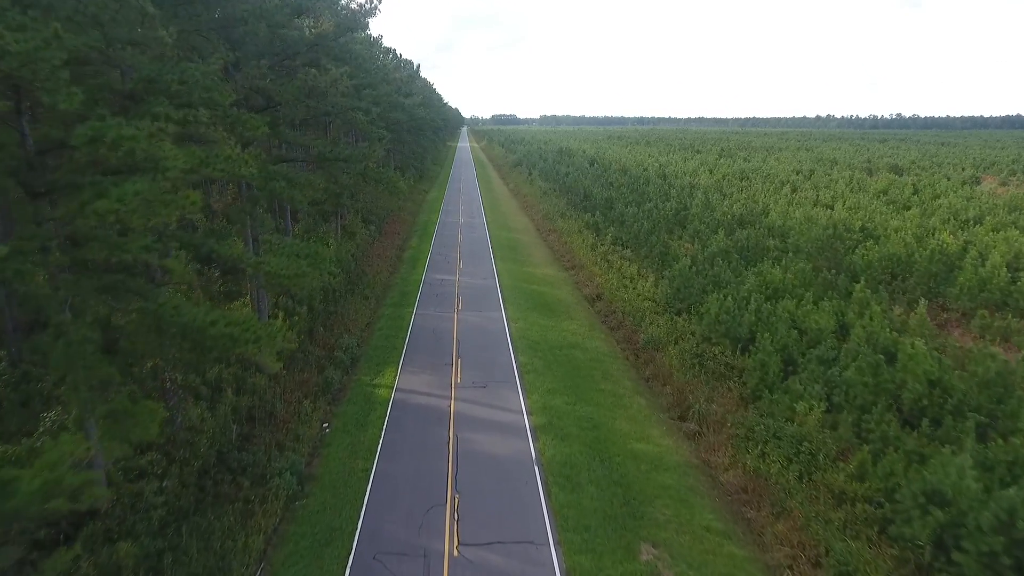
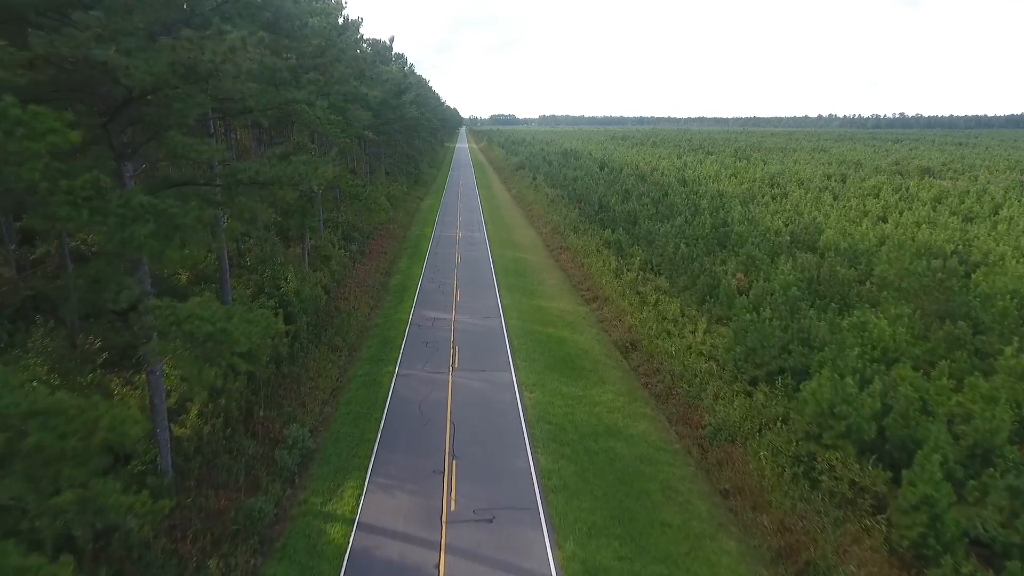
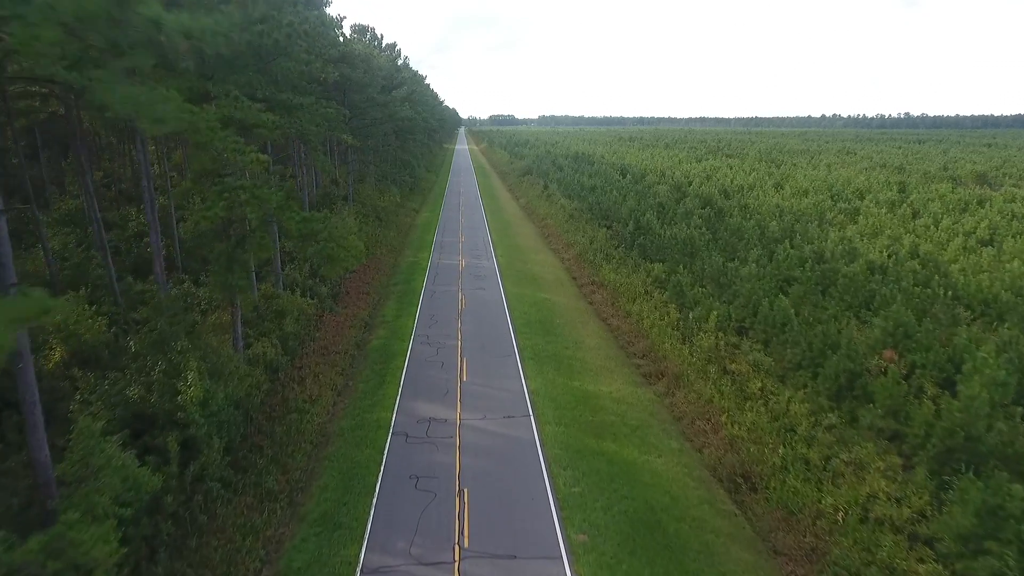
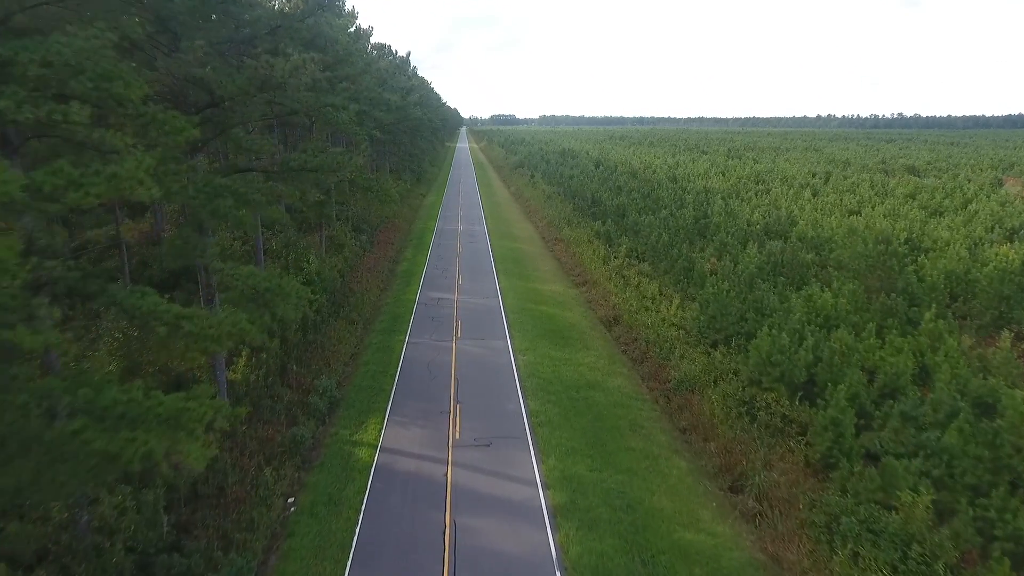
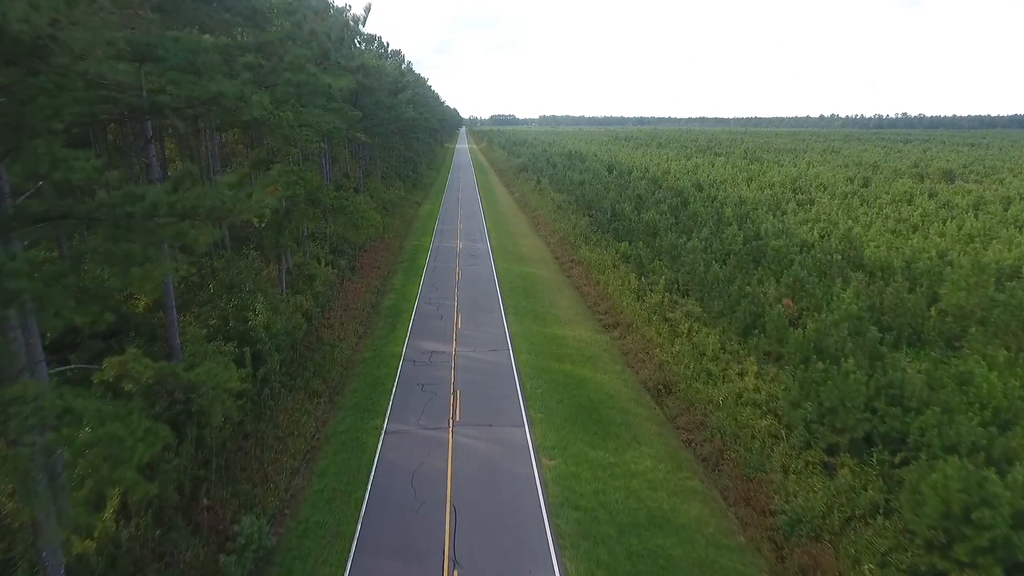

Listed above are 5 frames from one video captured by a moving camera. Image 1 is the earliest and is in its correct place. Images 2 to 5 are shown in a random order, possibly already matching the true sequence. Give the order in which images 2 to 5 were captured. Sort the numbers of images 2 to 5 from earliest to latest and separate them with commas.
4, 2, 5, 3
